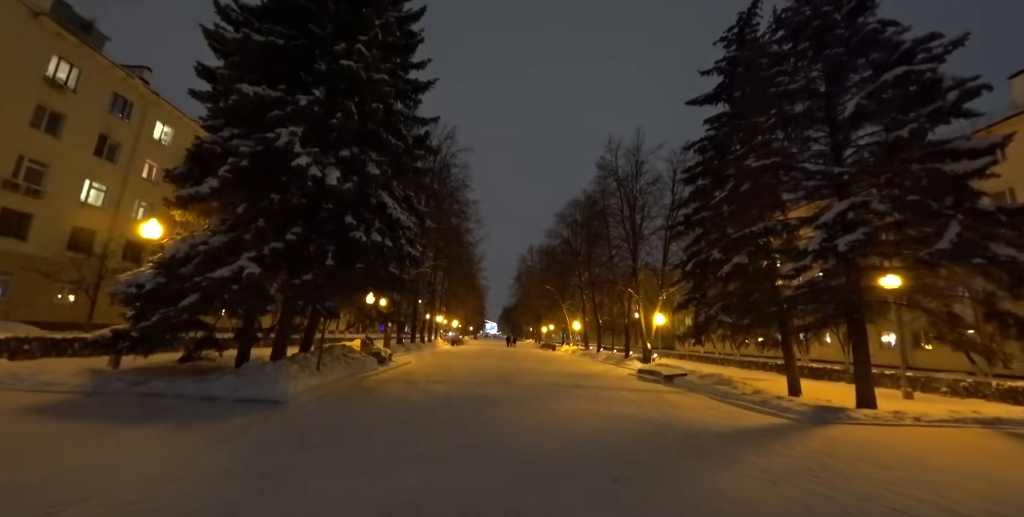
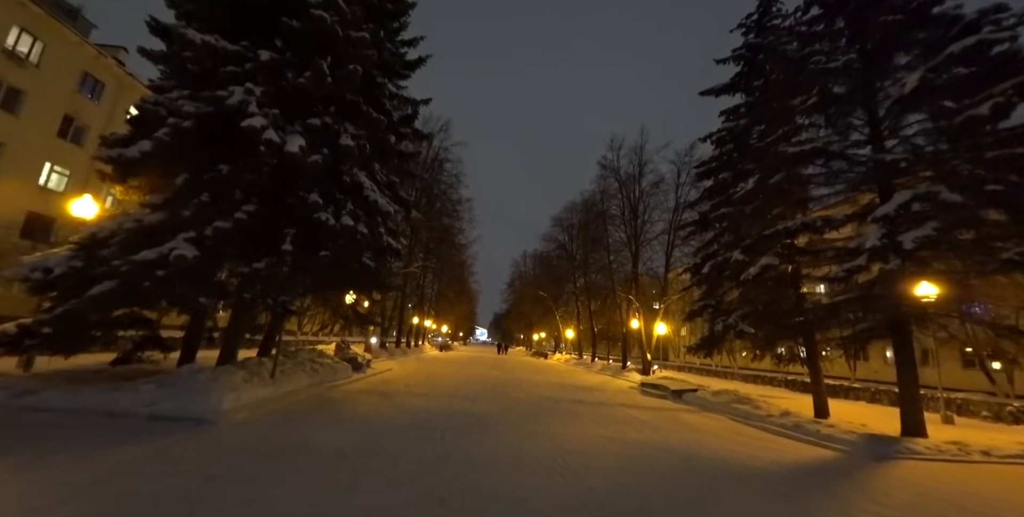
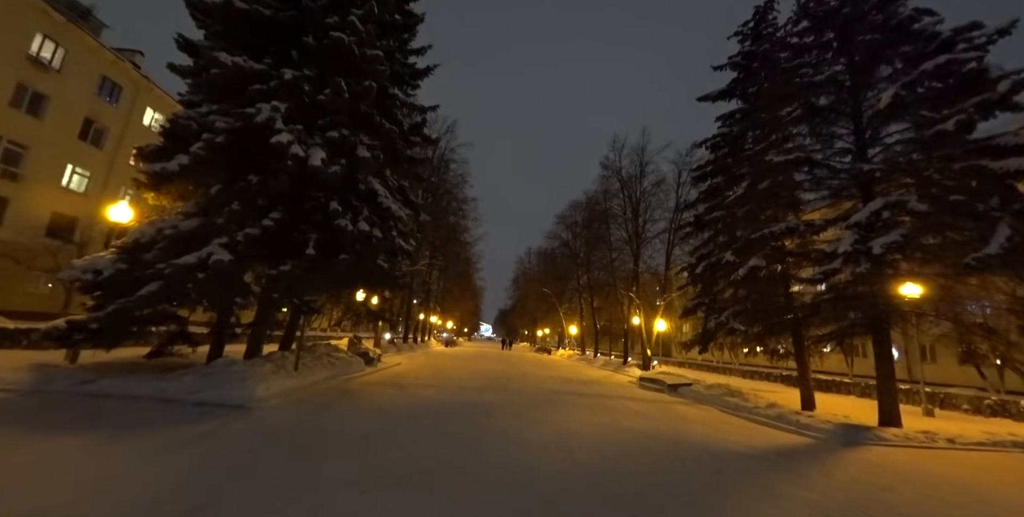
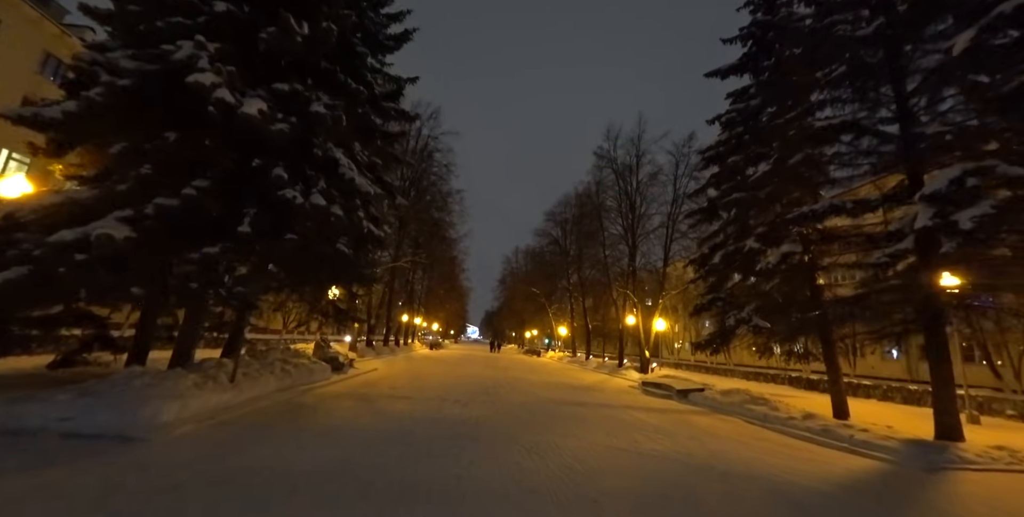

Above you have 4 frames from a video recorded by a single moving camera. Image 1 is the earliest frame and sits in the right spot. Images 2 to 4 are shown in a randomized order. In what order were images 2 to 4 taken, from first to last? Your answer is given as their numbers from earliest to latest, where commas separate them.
3, 2, 4
